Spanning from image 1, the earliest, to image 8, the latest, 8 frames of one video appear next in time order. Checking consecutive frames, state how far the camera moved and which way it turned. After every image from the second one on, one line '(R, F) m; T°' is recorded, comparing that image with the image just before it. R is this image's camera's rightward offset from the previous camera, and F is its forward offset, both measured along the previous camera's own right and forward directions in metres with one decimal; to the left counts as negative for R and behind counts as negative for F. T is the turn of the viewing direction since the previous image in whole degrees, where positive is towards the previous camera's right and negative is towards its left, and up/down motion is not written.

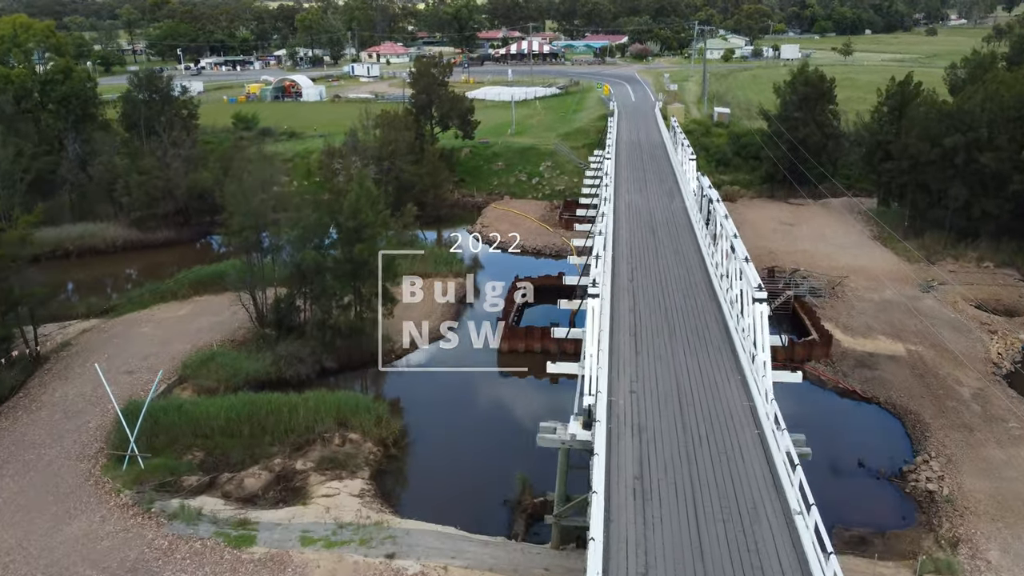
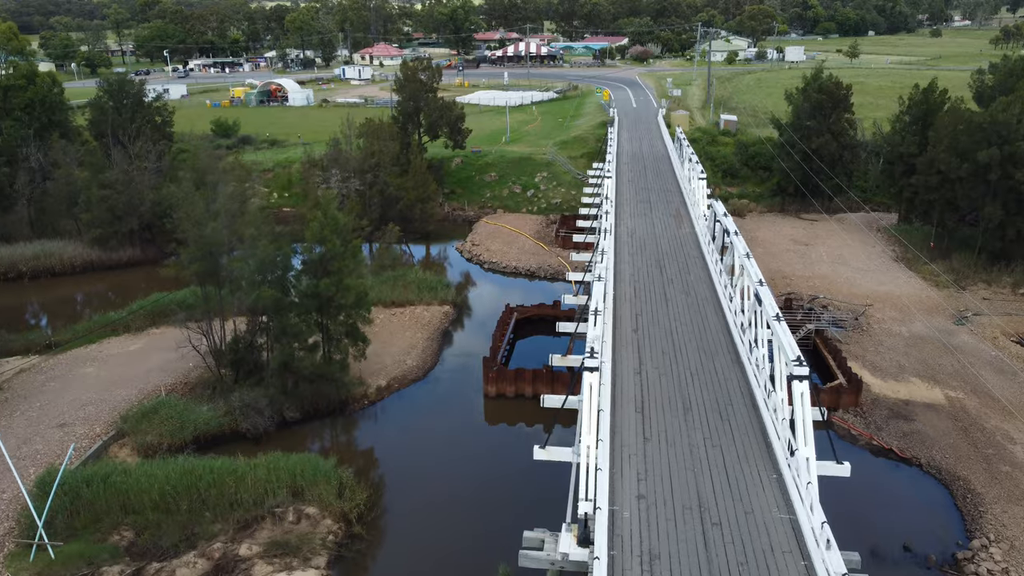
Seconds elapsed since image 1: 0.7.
(+0.3, +2.8) m; 0°
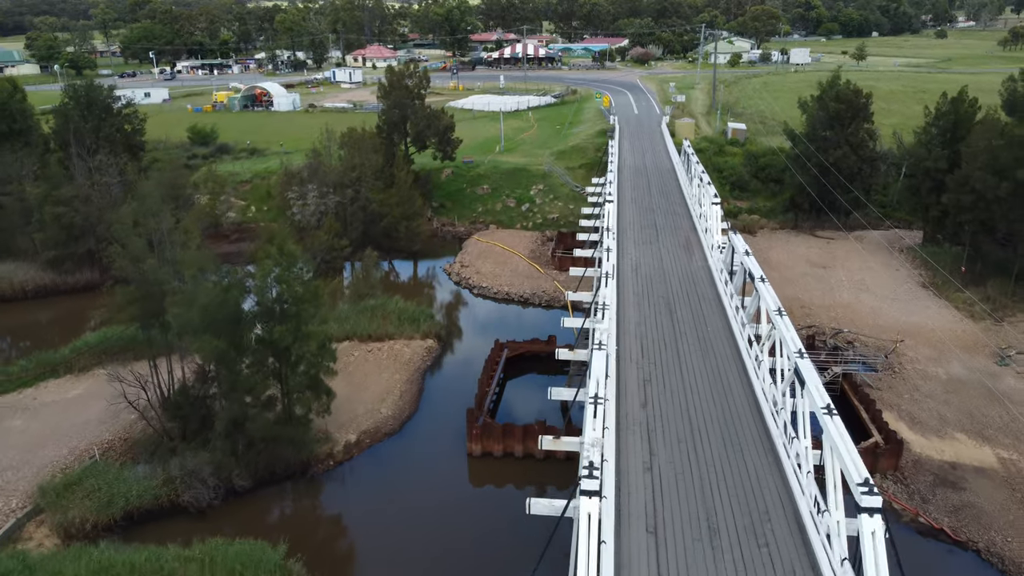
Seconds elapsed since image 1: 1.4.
(+0.3, +2.9) m; 0°
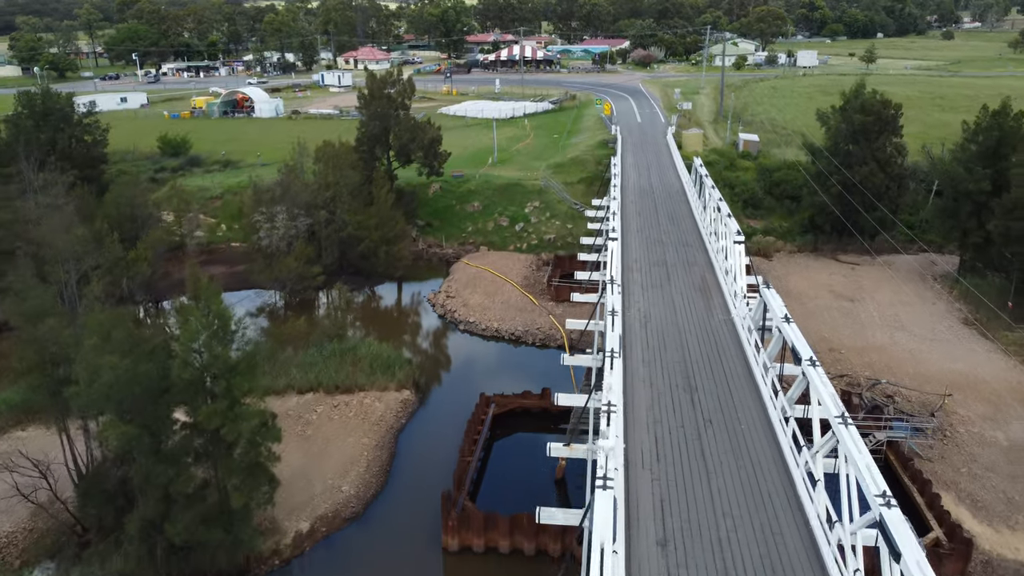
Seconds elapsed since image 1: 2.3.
(+0.4, +3.4) m; 0°
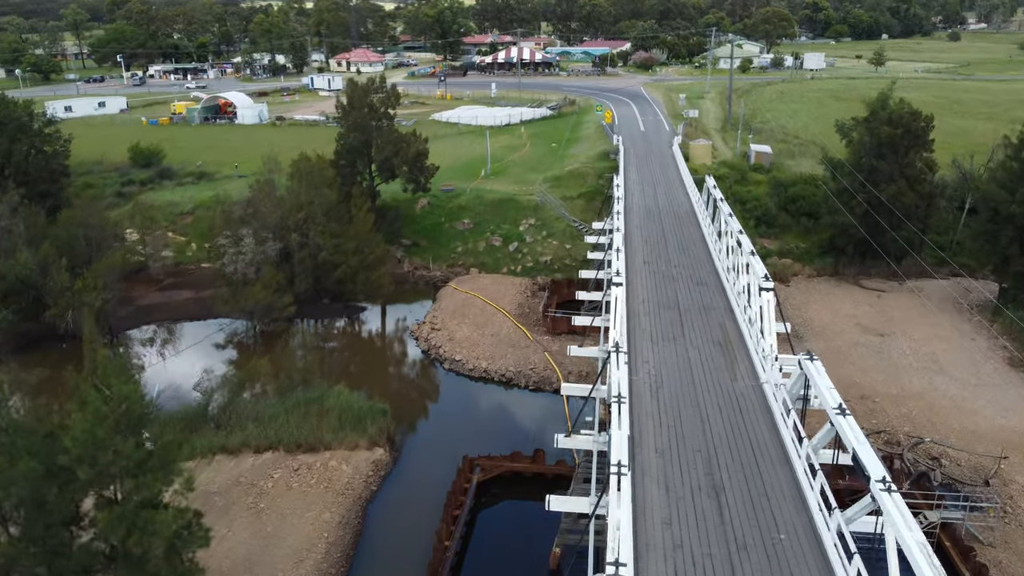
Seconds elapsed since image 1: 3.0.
(+0.3, +2.9) m; 0°
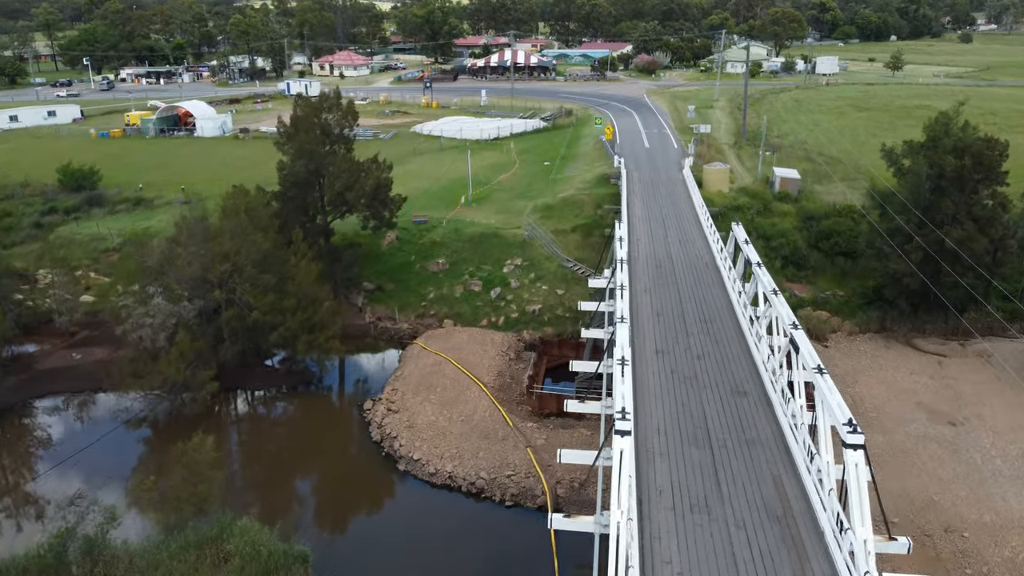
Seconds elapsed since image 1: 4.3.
(+0.7, +5.4) m; 0°
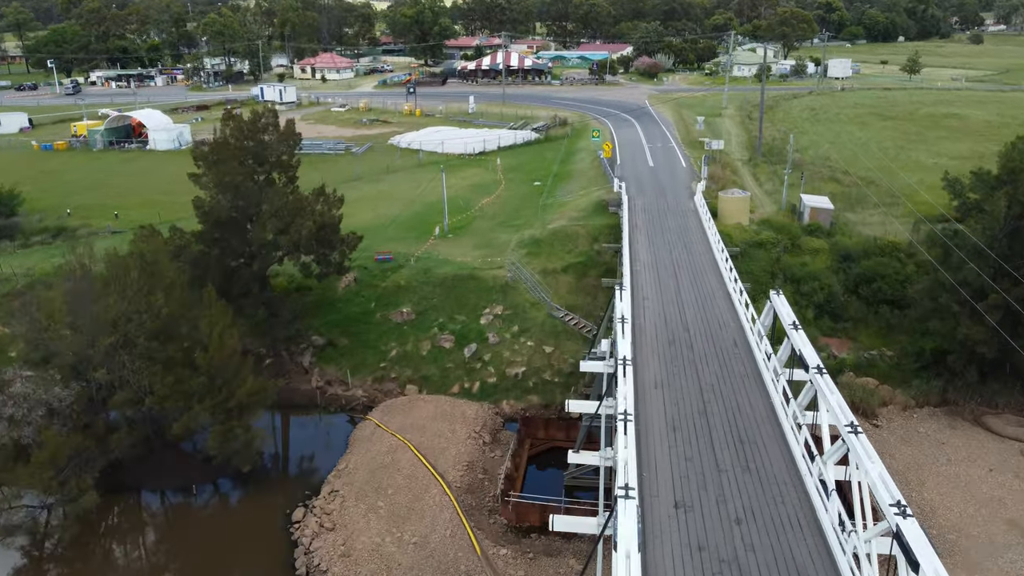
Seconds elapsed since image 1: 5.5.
(+0.7, +5.0) m; 0°
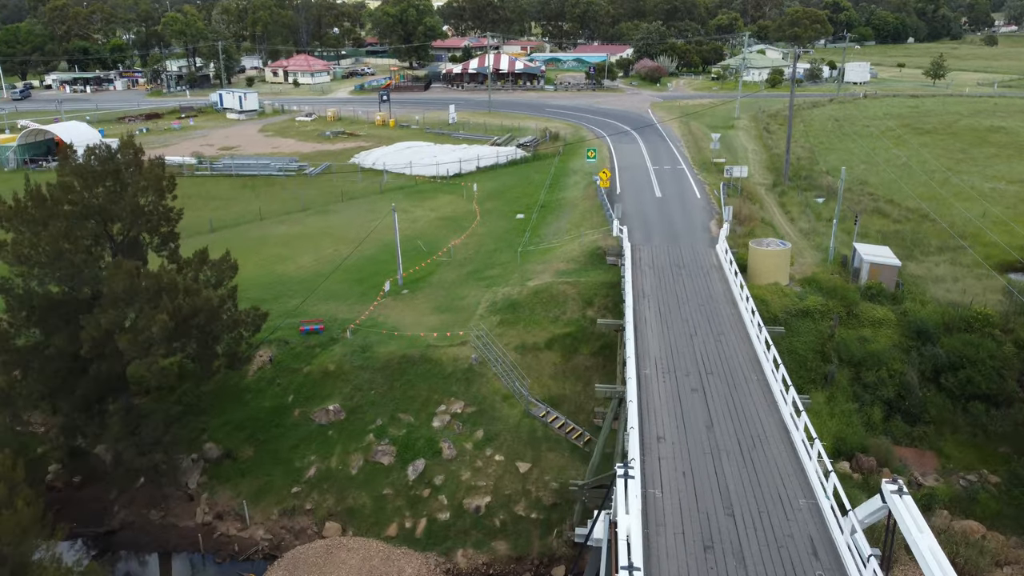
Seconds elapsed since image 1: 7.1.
(+0.9, +6.4) m; 0°
